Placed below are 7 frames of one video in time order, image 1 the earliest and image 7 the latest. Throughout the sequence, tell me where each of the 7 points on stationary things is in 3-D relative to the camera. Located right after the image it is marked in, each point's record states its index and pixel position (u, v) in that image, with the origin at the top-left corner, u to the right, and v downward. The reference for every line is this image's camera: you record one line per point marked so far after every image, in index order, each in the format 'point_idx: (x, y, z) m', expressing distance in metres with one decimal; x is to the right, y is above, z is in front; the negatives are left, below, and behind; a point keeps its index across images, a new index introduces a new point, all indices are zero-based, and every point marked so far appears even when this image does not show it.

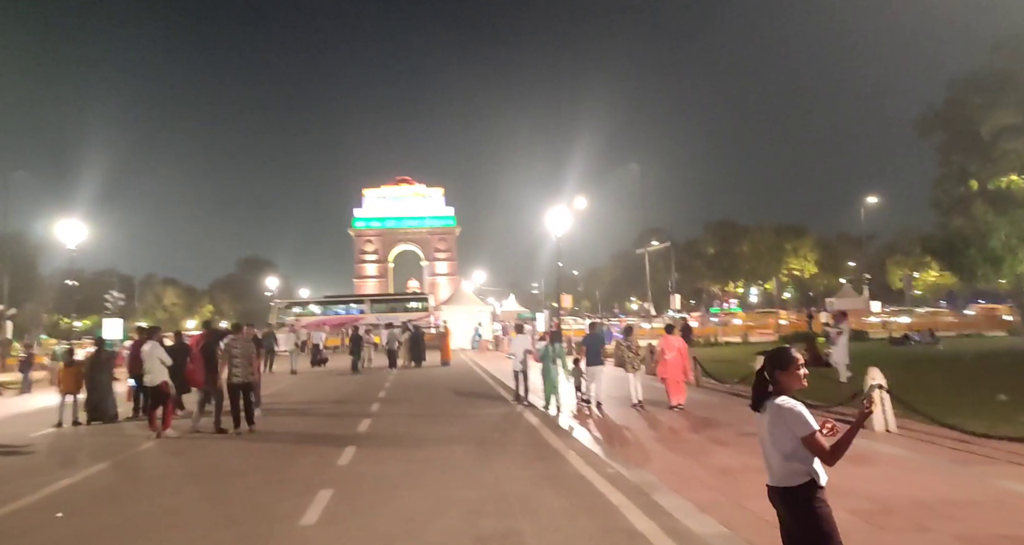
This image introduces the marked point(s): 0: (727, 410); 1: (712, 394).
0: (+4.0, -2.6, +13.4) m
1: (+4.6, -2.9, +16.6) m
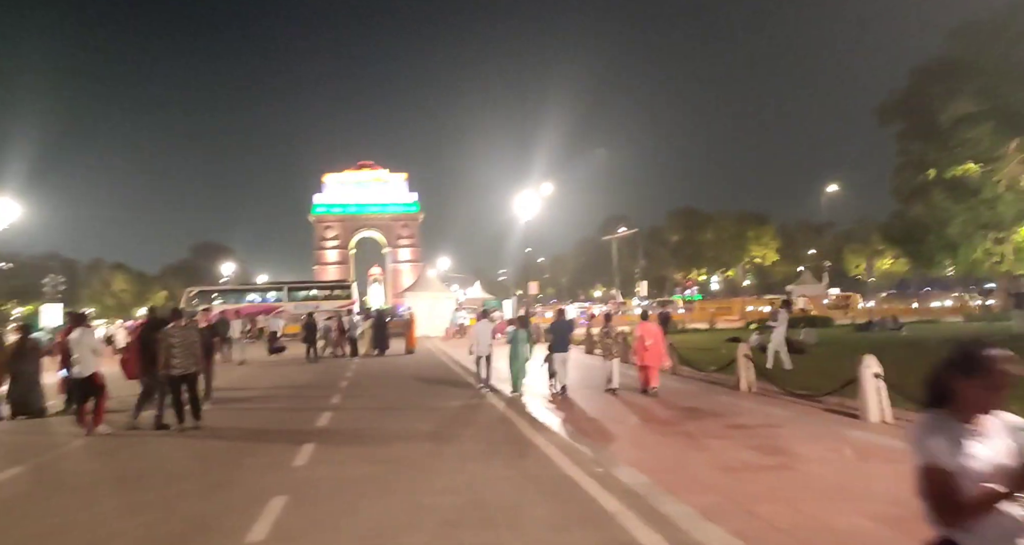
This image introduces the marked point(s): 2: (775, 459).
0: (+3.5, -2.3, +12.8) m
1: (+3.9, -2.5, +16.1) m
2: (+2.8, -2.0, +7.5) m
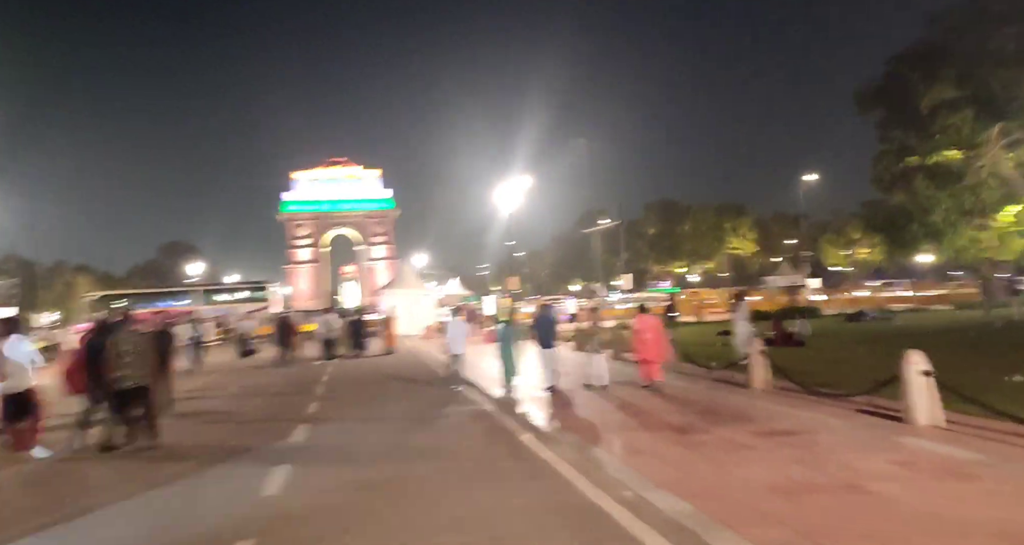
0: (+3.4, -2.1, +11.8) m
1: (+3.7, -2.3, +15.0) m
2: (+2.9, -1.8, +6.5) m
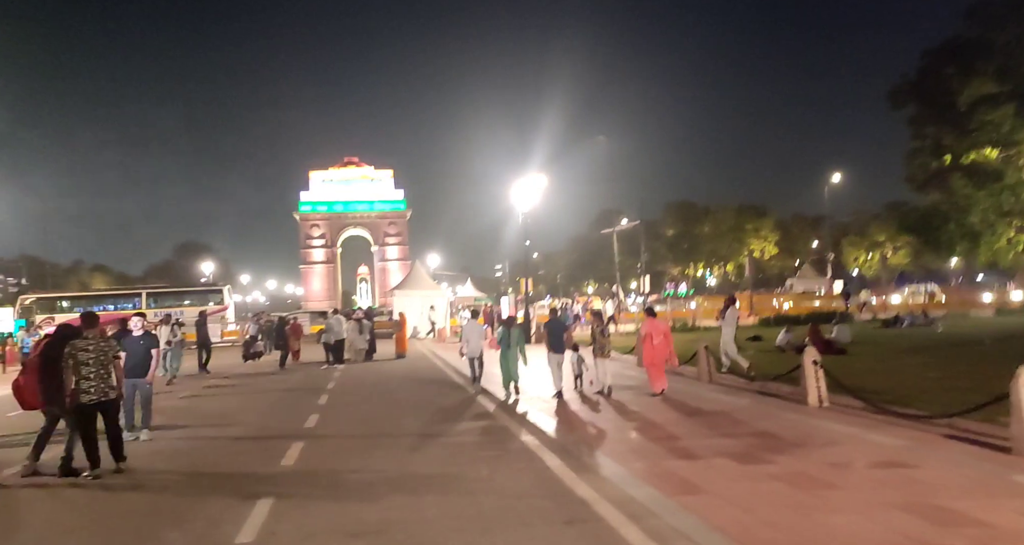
0: (+3.7, -2.1, +10.3) m
1: (+4.1, -2.3, +13.6) m
2: (+3.1, -1.8, +5.0) m
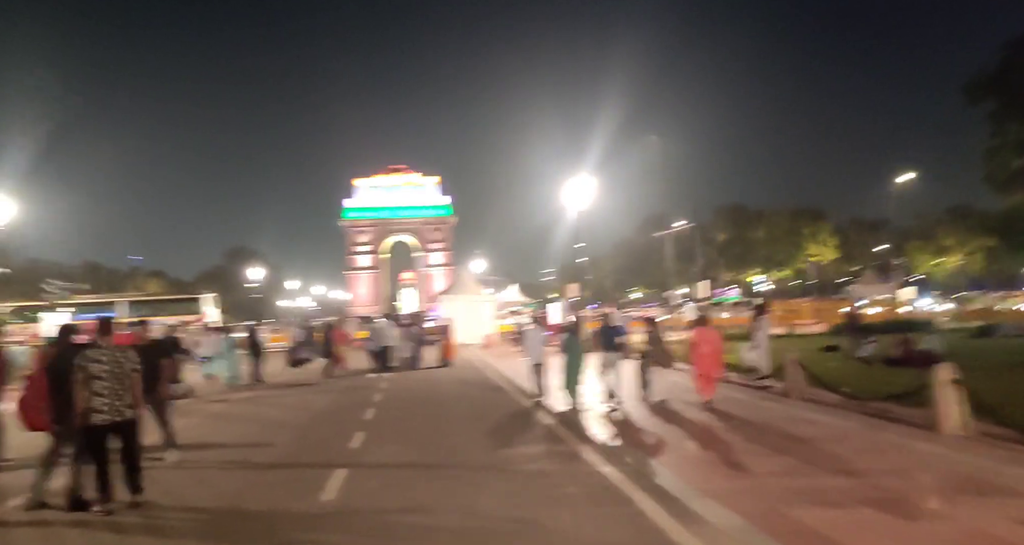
0: (+4.7, -2.2, +8.6) m
1: (+5.2, -2.4, +11.8) m
2: (+3.7, -1.8, +3.4) m
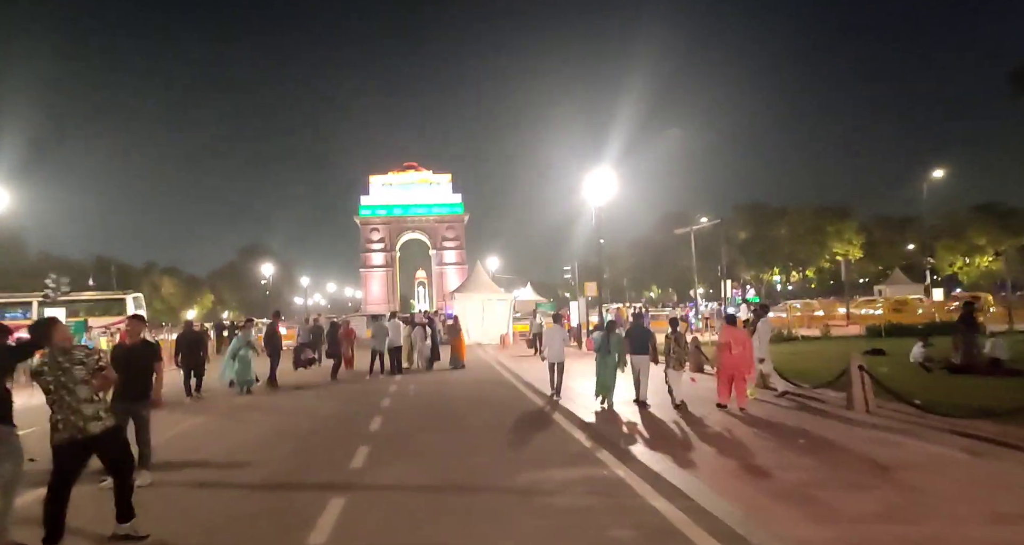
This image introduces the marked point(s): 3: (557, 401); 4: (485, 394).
0: (+5.0, -2.1, +7.0) m
1: (+5.6, -2.3, +10.2) m
2: (+4.0, -1.7, +1.8) m
3: (+1.2, -3.1, +17.0) m
4: (-0.8, -3.2, +18.7) m
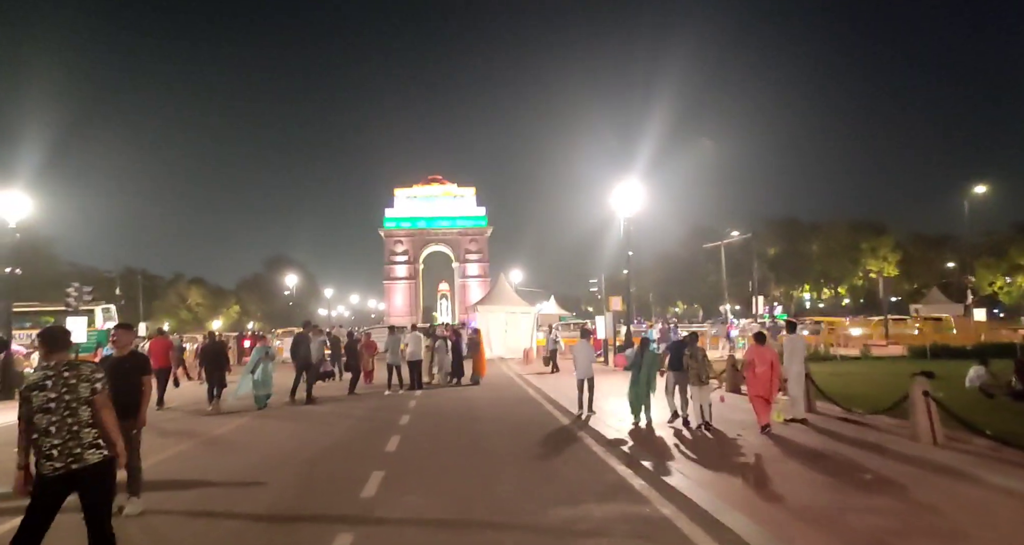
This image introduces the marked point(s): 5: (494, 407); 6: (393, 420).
0: (+5.2, -2.2, +5.9) m
1: (+5.9, -2.5, +9.1) m
2: (+4.1, -1.7, +0.7) m
3: (+1.7, -3.4, +16.0) m
4: (-0.1, -3.5, +17.7) m
5: (-0.5, -3.6, +19.0) m
6: (-2.5, -3.1, +14.9) m
